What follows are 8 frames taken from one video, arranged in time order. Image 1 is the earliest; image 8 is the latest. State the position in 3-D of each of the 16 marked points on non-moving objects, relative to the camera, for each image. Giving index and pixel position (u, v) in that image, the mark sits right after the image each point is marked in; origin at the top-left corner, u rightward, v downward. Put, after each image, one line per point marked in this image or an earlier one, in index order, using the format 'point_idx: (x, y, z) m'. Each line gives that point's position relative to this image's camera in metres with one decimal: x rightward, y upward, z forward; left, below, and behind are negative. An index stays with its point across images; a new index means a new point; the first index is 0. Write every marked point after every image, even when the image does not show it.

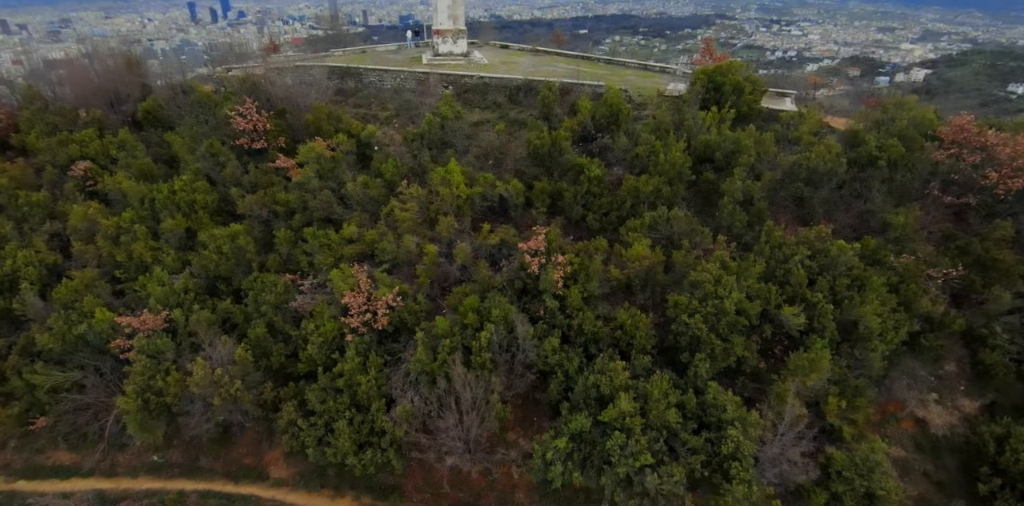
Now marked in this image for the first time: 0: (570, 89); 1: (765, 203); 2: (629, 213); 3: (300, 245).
0: (+2.1, +5.8, +16.4) m
1: (+6.6, +1.3, +12.1) m
2: (+3.1, +1.1, +12.5) m
3: (-6.0, +0.2, +13.2) m
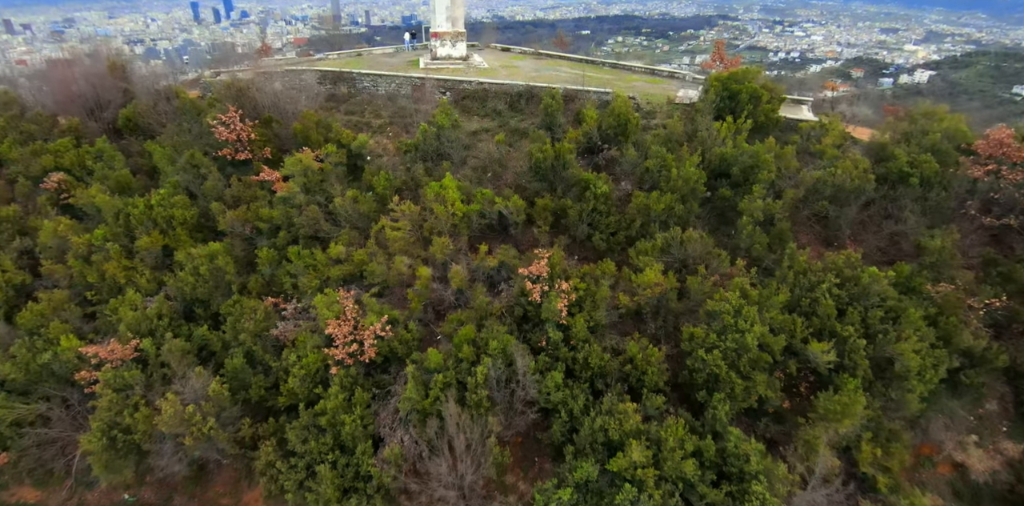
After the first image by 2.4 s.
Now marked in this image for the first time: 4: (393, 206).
0: (+2.1, +5.2, +15.5) m
1: (+6.6, +0.7, +11.2) m
2: (+3.1, +0.5, +11.5) m
3: (-6.0, -0.3, +12.2) m
4: (-3.2, +1.2, +12.3) m
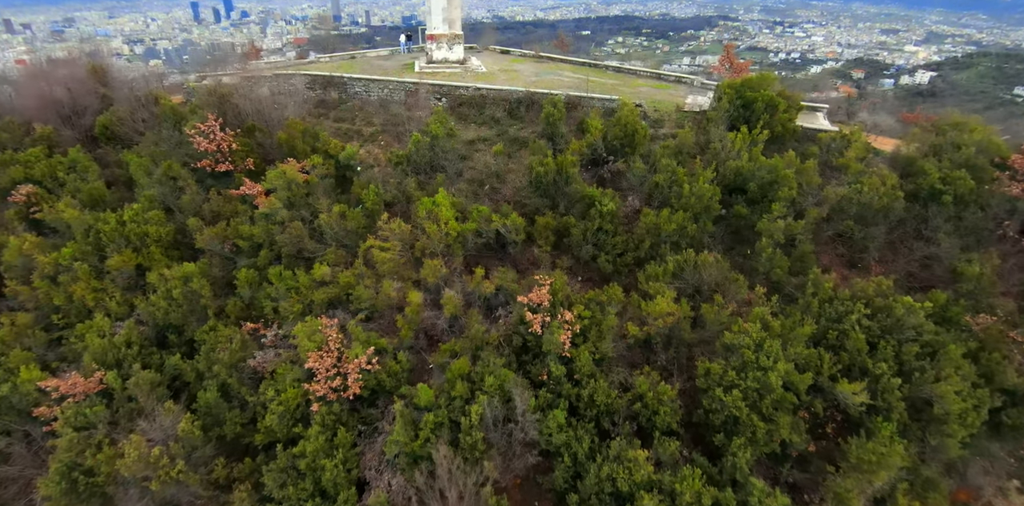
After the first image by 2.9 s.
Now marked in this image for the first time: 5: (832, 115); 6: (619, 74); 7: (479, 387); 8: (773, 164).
0: (+2.1, +4.7, +14.6) m
1: (+6.6, +0.2, +10.3) m
2: (+3.1, 0.0, +10.6) m
3: (-6.0, -0.8, +11.3) m
4: (-3.2, +0.7, +11.4) m
5: (+10.8, +4.6, +15.8) m
6: (+4.5, +7.5, +19.5) m
7: (-0.7, -2.7, +9.3) m
8: (+6.1, +2.1, +10.9) m
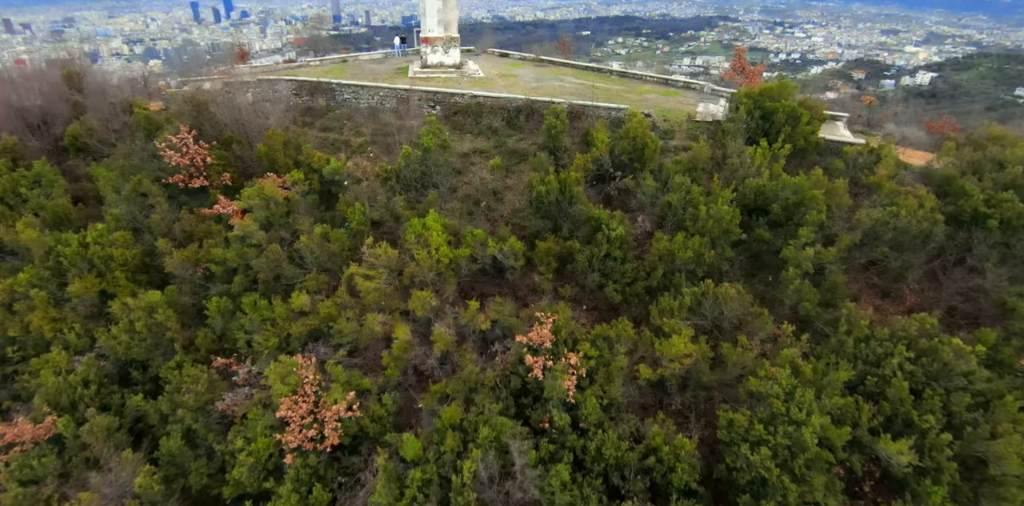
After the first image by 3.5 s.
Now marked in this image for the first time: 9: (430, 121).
0: (+2.0, +4.1, +13.5) m
1: (+6.5, -0.4, +9.3) m
2: (+3.1, -0.6, +9.6) m
3: (-6.1, -1.4, +10.3) m
4: (-3.2, +0.1, +10.3) m
5: (+10.7, +4.0, +14.7) m
6: (+4.4, +6.9, +18.5) m
7: (-0.7, -3.3, +8.2) m
8: (+6.0, +1.5, +9.8) m
9: (-2.5, +3.8, +14.3) m
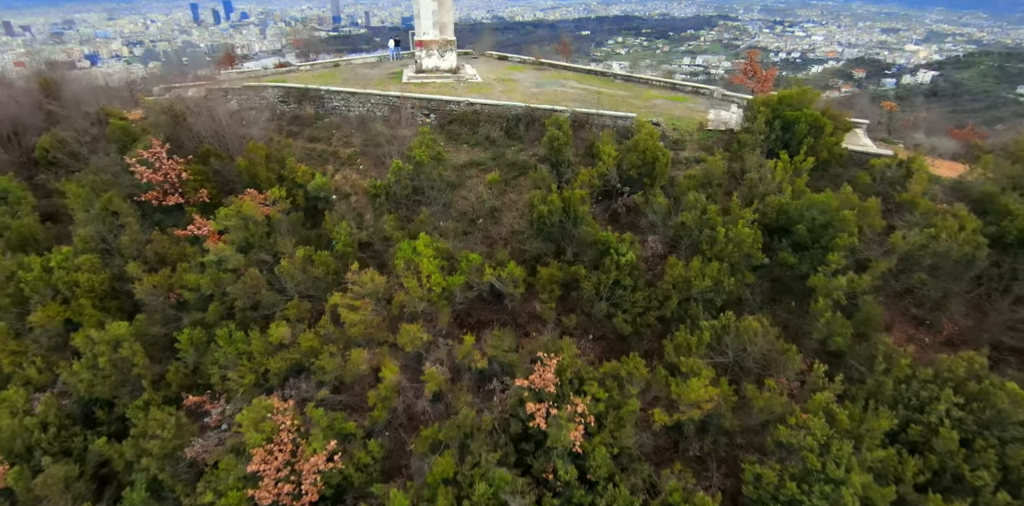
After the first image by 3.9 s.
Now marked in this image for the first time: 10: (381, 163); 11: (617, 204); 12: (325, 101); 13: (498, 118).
0: (+2.0, +3.6, +12.7) m
1: (+6.5, -0.9, +8.4) m
2: (+3.1, -1.1, +8.7) m
3: (-6.1, -2.0, +9.4) m
4: (-3.2, -0.4, +9.5) m
5: (+10.7, +3.6, +13.8) m
6: (+4.4, +6.4, +17.6) m
7: (-0.7, -3.8, +7.3) m
8: (+6.0, +1.0, +8.9) m
9: (-2.5, +3.3, +13.4) m
10: (-3.6, +2.5, +13.0) m
11: (+2.4, +1.1, +10.6) m
12: (-6.1, +5.0, +15.3) m
13: (-0.4, +3.9, +13.4) m
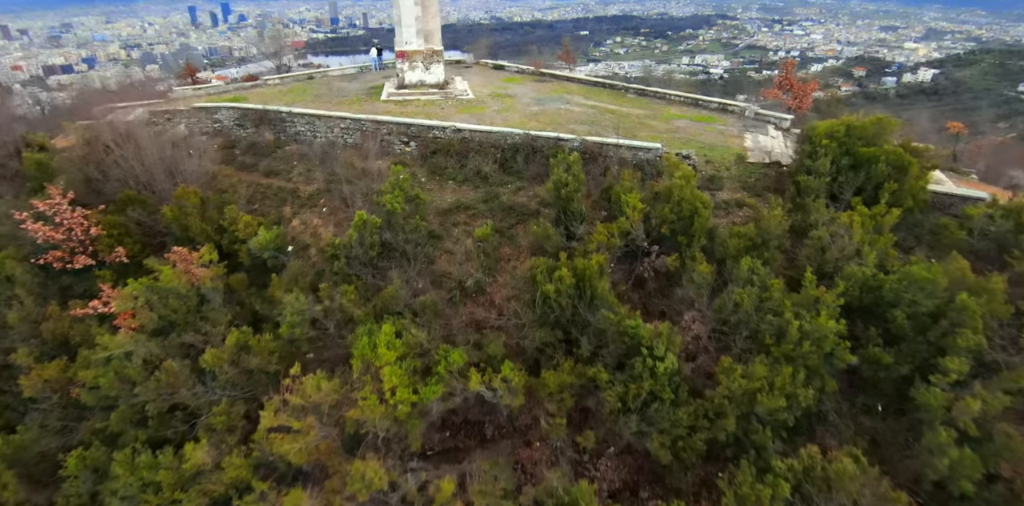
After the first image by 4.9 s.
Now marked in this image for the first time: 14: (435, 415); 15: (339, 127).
0: (+1.9, +2.2, +10.3) m
1: (+6.5, -2.3, +6.0) m
2: (+3.0, -2.5, +6.4) m
3: (-6.1, -3.4, +7.1) m
4: (-3.3, -1.8, +7.1) m
5: (+10.6, +2.2, +11.5) m
6: (+4.3, +5.0, +15.3) m
7: (-0.7, -5.2, +5.0) m
8: (+6.0, -0.4, +6.6) m
9: (-2.6, +1.9, +11.1) m
10: (-3.7, +1.1, +10.6) m
11: (+2.3, -0.3, +8.2) m
12: (-6.2, +3.5, +12.9) m
13: (-0.5, +2.5, +11.1) m
14: (-1.1, -2.4, +7.0) m
15: (-4.6, +3.3, +12.4) m
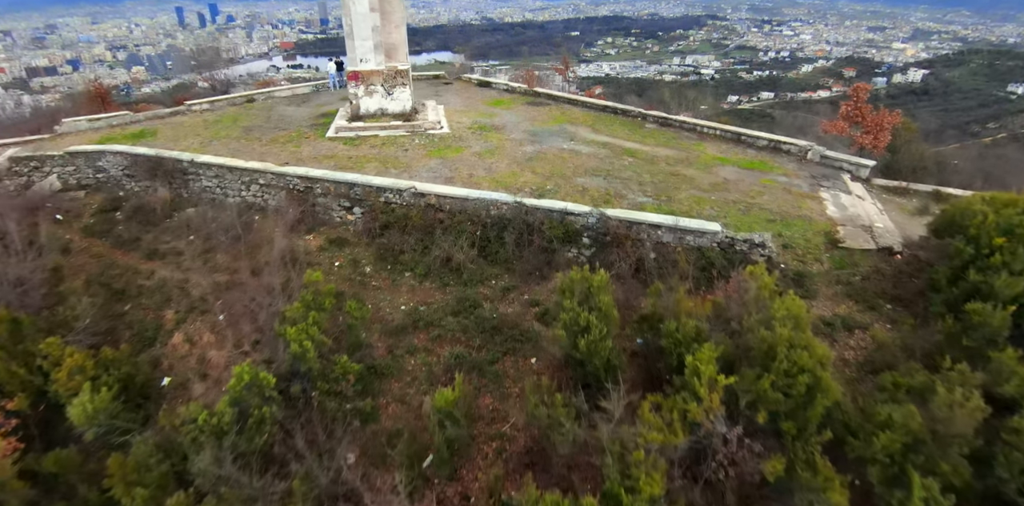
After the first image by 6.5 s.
0: (+1.7, +0.2, +7.0) m
1: (+6.3, -4.2, +2.7) m
2: (+2.9, -4.5, +3.0) m
3: (-6.2, -5.4, +3.6) m
4: (-3.4, -3.8, +3.7) m
5: (+10.4, +0.4, +8.3) m
6: (+4.0, +3.1, +11.9) m
7: (-0.8, -7.2, +1.6) m
8: (+5.8, -2.3, +3.3) m
9: (-2.8, -0.1, +7.7) m
10: (-3.9, -0.9, +7.2) m
11: (+2.2, -2.2, +4.9) m
12: (-6.5, +1.5, +9.5) m
13: (-0.7, +0.5, +7.7) m
14: (-1.3, -4.4, +3.6) m
15: (-4.8, +1.3, +8.9) m
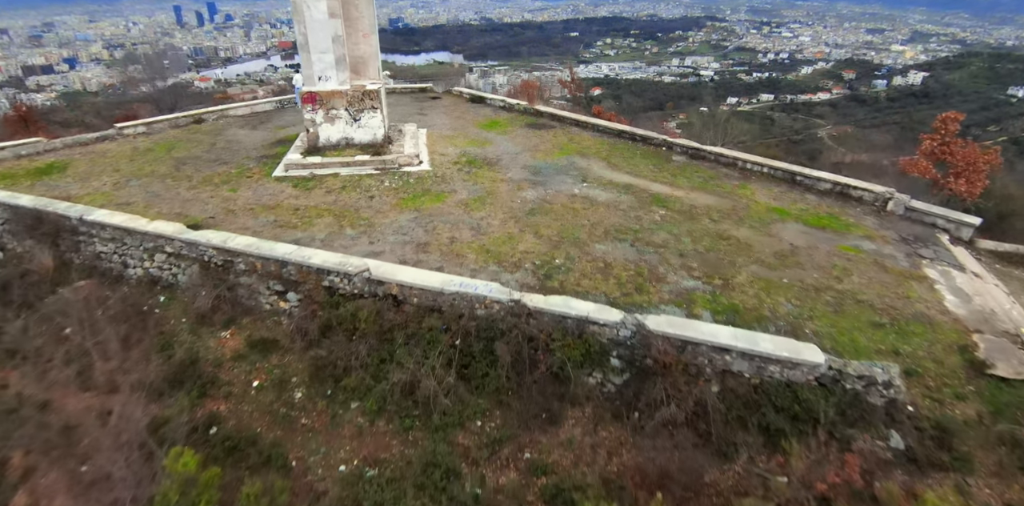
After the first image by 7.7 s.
0: (+1.6, -1.1, +4.7) m
1: (+6.3, -5.5, +0.5) m
2: (+2.8, -5.8, +0.7) m
3: (-6.3, -6.8, +1.3) m
4: (-3.5, -5.2, +1.4) m
5: (+10.3, -1.0, +6.0) m
6: (+3.9, +1.8, +9.7) m
7: (-0.9, -8.5, -0.7) m
8: (+5.8, -3.7, +1.0) m
9: (-2.9, -1.4, +5.4) m
10: (-4.0, -2.2, +4.9) m
11: (+2.1, -3.6, +2.6) m
12: (-6.6, +0.2, +7.1) m
13: (-0.8, -0.8, +5.4) m
14: (-1.3, -5.7, +1.3) m
15: (-4.9, 0.0, +6.6) m
